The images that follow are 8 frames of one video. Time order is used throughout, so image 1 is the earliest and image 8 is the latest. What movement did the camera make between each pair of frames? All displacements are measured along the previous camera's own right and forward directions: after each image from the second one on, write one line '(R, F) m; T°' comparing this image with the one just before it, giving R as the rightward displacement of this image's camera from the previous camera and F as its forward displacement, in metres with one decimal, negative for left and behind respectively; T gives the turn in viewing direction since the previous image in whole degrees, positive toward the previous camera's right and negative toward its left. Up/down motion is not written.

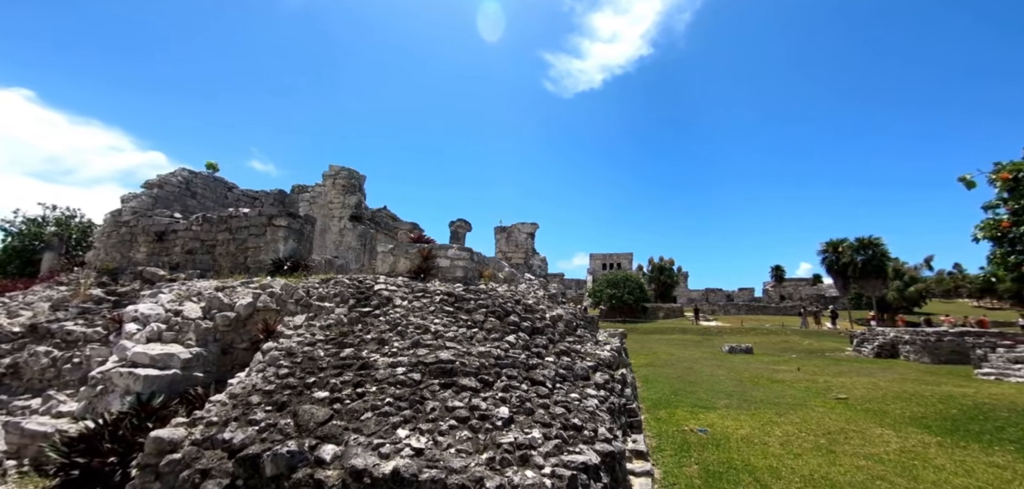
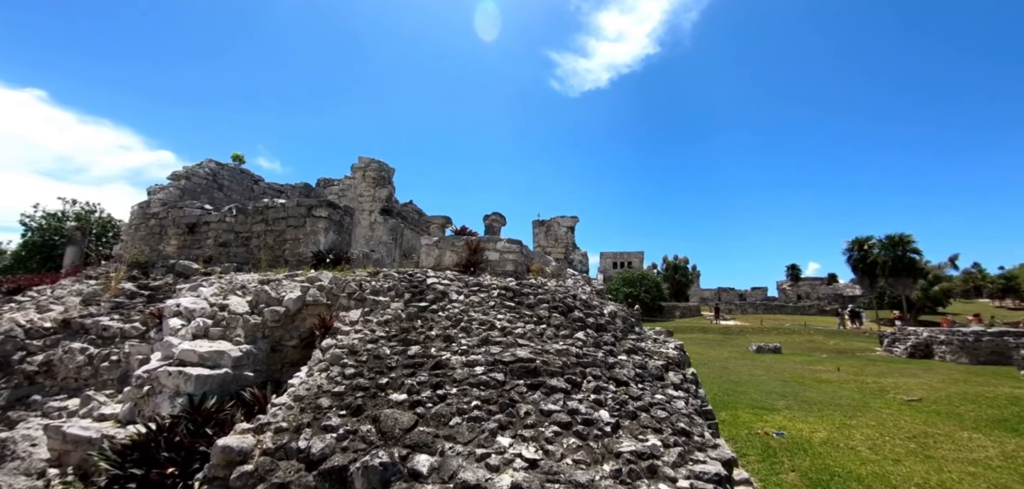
(-1.0, +0.6) m; 0°
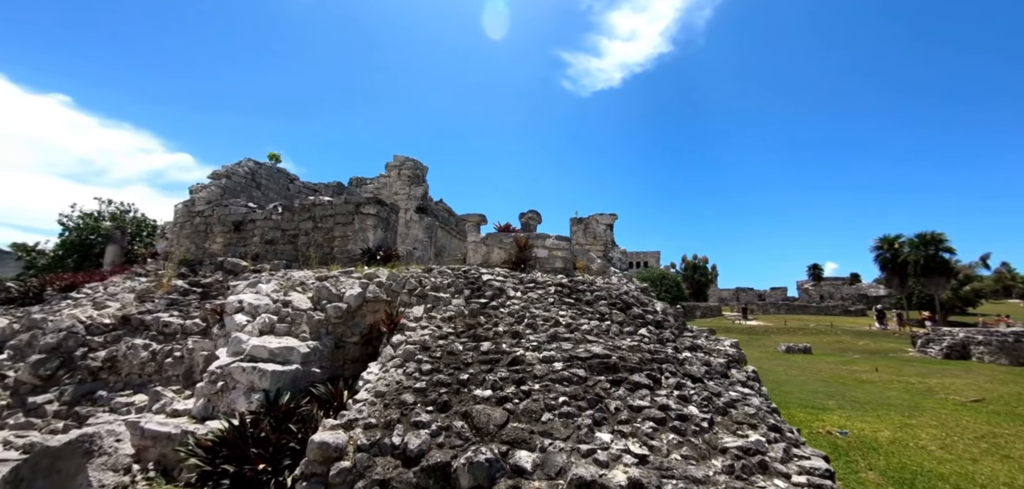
(-0.8, +0.1) m; -1°
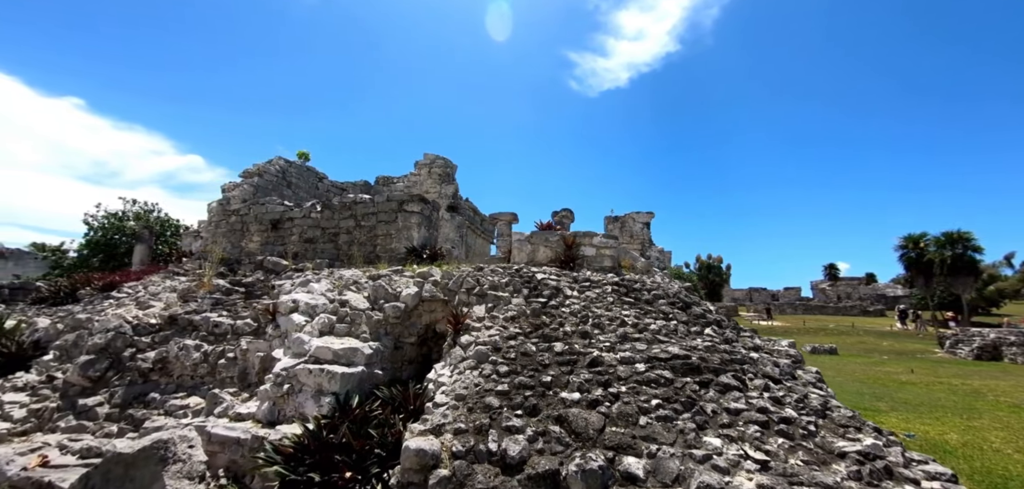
(-0.8, +0.2) m; 0°
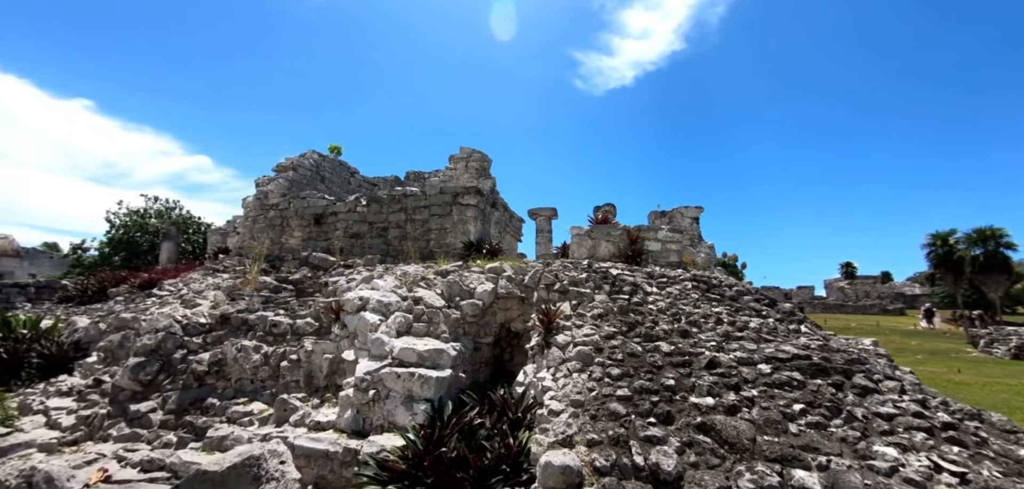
(-1.1, +0.5) m; 0°
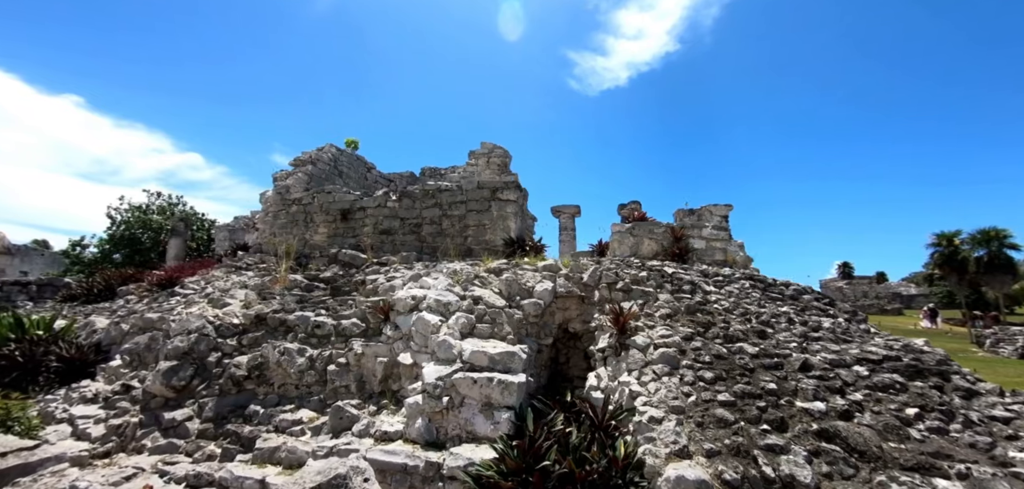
(-0.9, +0.4) m; +1°
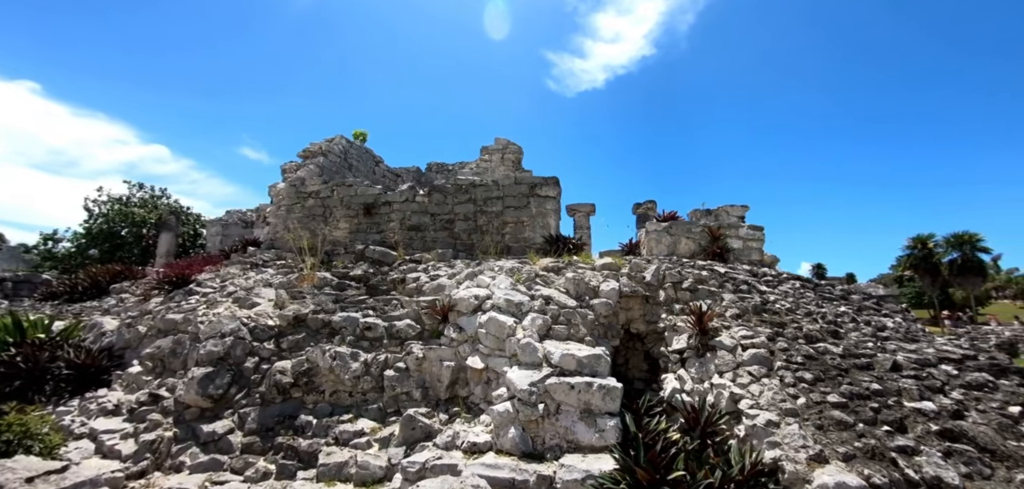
(-1.1, +0.4) m; +4°
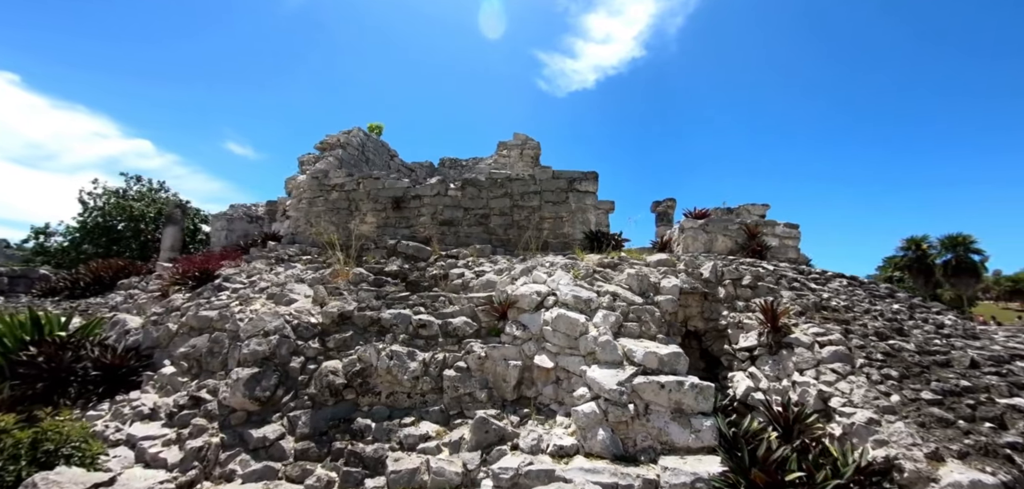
(-0.9, +0.3) m; +2°
